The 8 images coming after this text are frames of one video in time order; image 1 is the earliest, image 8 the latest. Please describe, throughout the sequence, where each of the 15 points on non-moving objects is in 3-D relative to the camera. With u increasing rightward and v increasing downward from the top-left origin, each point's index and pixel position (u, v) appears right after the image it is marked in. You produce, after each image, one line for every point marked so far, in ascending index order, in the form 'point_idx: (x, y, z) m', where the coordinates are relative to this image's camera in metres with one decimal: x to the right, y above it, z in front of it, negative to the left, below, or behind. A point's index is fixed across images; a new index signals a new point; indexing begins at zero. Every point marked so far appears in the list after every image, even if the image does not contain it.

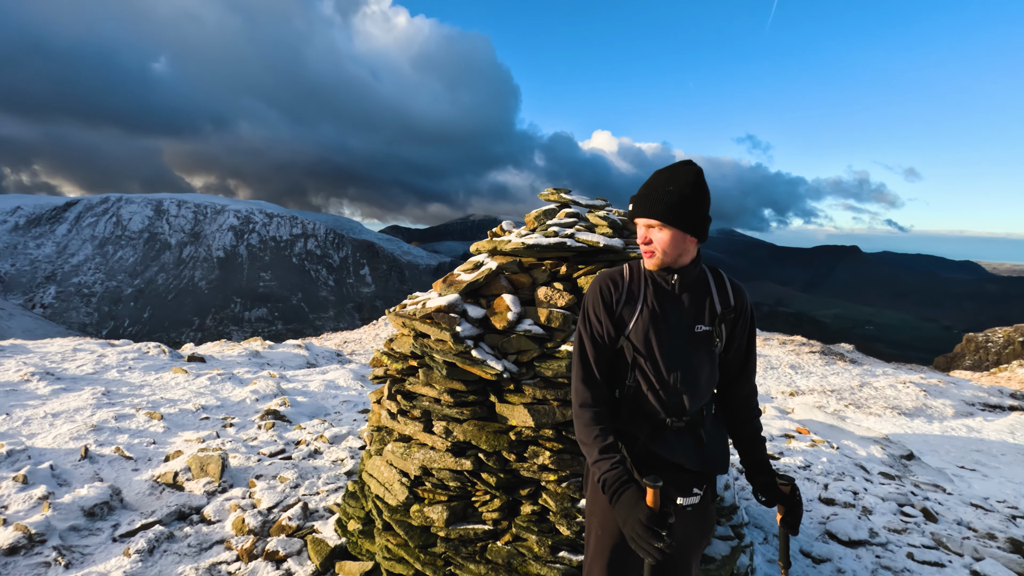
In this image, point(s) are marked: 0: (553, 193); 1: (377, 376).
0: (+0.5, +1.1, +6.3) m
1: (-1.5, -1.0, +6.2) m
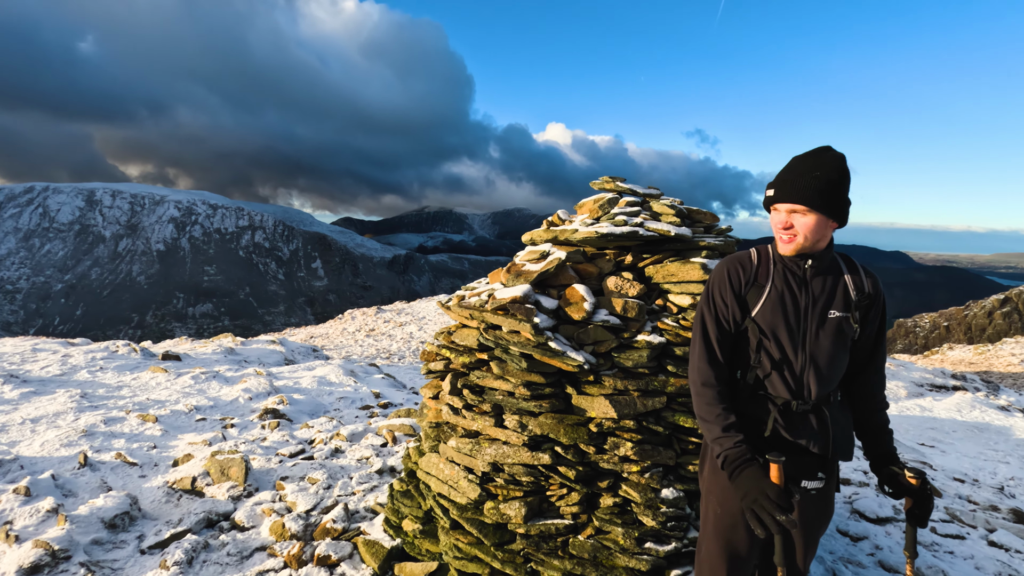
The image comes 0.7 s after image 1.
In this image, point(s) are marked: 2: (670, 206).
0: (+1.1, +1.2, +6.2) m
1: (-0.8, -0.9, +6.0) m
2: (+1.7, +0.9, +5.6) m
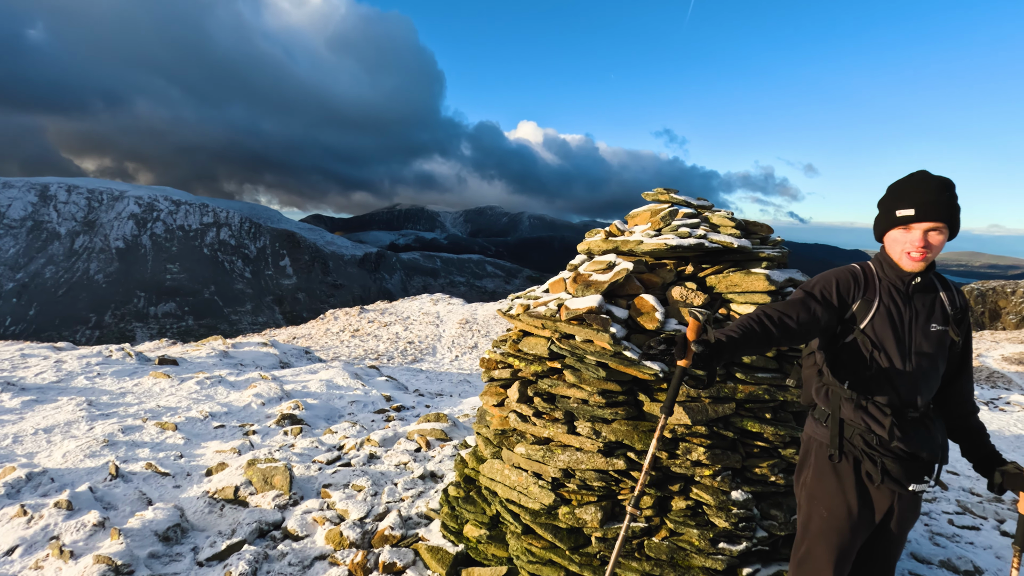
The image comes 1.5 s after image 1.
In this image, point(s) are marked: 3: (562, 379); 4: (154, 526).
0: (+1.8, +1.1, +6.4) m
1: (-0.1, -1.0, +6.1) m
2: (+2.4, +0.8, +5.8) m
3: (+0.5, -0.9, +5.5) m
4: (-4.2, -2.8, +6.3) m
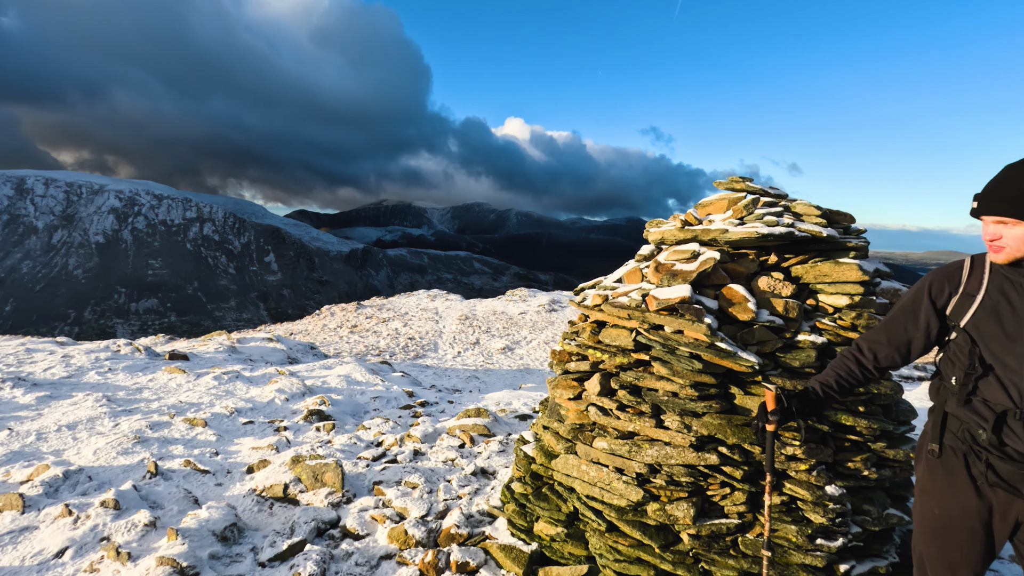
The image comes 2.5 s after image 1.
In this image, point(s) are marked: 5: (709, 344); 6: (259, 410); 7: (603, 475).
0: (+2.6, +1.2, +6.2) m
1: (+0.7, -0.9, +5.9) m
2: (+3.2, +0.9, +5.7) m
3: (+1.4, -0.8, +5.4) m
4: (-3.4, -2.7, +6.0) m
5: (+1.8, -0.5, +5.0) m
6: (-5.3, -2.6, +11.2) m
7: (+0.9, -1.9, +5.5) m
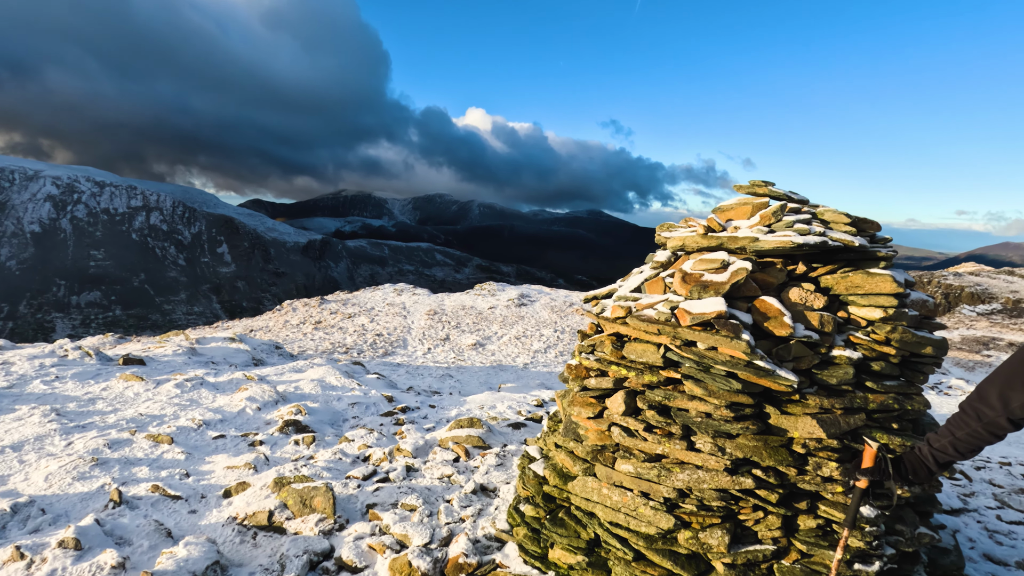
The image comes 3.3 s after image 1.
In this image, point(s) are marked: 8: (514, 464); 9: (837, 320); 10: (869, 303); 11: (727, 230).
0: (+2.8, +1.1, +5.9) m
1: (+0.8, -1.0, +5.5) m
2: (+3.4, +0.8, +5.5) m
3: (+1.6, -1.0, +5.0) m
4: (-3.2, -2.8, +5.4) m
5: (+2.0, -0.6, +4.6) m
6: (-5.5, -2.6, +10.4) m
7: (+1.1, -2.0, +5.2) m
8: (0.0, -2.6, +8.0) m
9: (+3.1, -0.3, +5.1) m
10: (+3.4, -0.1, +5.1) m
11: (+2.3, +0.6, +5.7) m
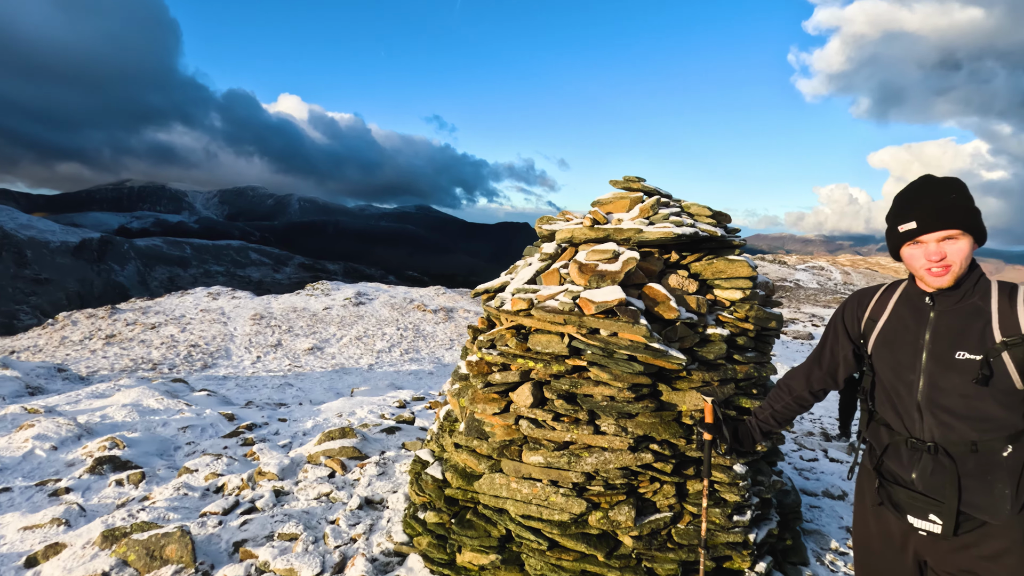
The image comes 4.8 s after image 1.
0: (+1.5, +1.3, +6.4) m
1: (-0.2, -1.0, +5.4) m
2: (+2.2, +0.9, +6.1) m
3: (+0.7, -0.9, +5.2) m
4: (-3.9, -2.9, +4.1) m
5: (+1.2, -0.5, +5.0) m
6: (-7.6, -2.8, +8.2) m
7: (+0.3, -2.0, +5.2) m
8: (-1.6, -2.6, +7.6) m
9: (+2.1, -0.1, +5.7) m
10: (+2.4, 0.0, +5.8) m
11: (+1.1, +0.7, +6.0) m
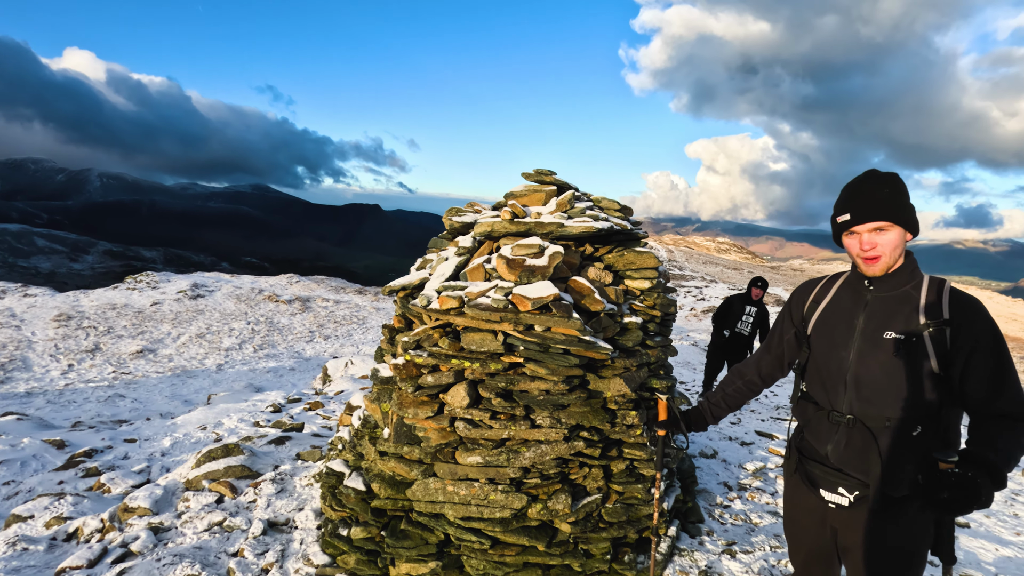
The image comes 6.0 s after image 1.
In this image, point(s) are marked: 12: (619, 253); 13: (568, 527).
0: (+0.4, +1.4, +6.5) m
1: (-0.8, -0.9, +5.2) m
2: (+1.2, +1.0, +6.4) m
3: (+0.1, -0.8, +5.2) m
4: (-4.0, -3.0, +3.0) m
5: (+0.6, -0.5, +5.1) m
6: (-8.7, -2.9, +5.9) m
7: (-0.3, -1.9, +5.1) m
8: (-2.8, -2.6, +7.0) m
9: (+1.2, 0.0, +6.0) m
10: (+1.5, +0.1, +6.2) m
11: (+0.2, +0.8, +6.0) m
12: (+1.2, +0.4, +6.3) m
13: (+0.5, -2.3, +5.2) m
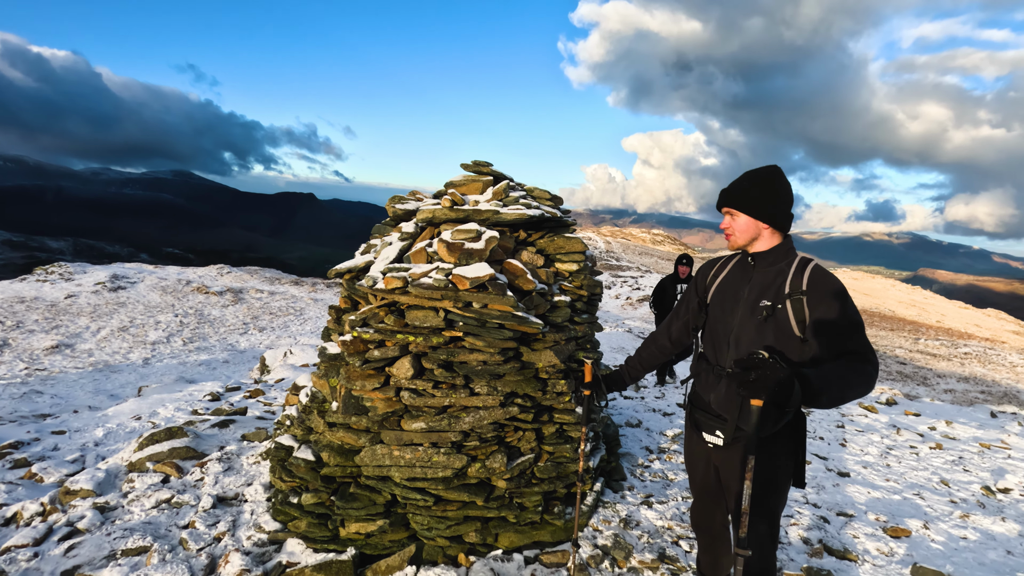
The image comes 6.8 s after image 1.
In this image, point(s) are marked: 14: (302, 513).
0: (-0.4, +1.6, +7.0) m
1: (-1.5, -0.8, +5.6) m
2: (+0.4, +1.3, +7.0) m
3: (-0.6, -0.6, +5.7) m
4: (-4.4, -2.9, +3.1) m
5: (0.0, -0.3, +5.7) m
6: (-9.3, -2.8, +5.5) m
7: (-1.0, -1.7, +5.6) m
8: (-3.6, -2.4, +7.2) m
9: (+0.5, +0.2, +6.7) m
10: (+0.7, +0.4, +6.9) m
11: (-0.6, +1.0, +6.5) m
12: (+0.5, +0.6, +6.9) m
13: (-0.1, -2.1, +5.8) m
14: (-2.3, -2.4, +5.7) m
